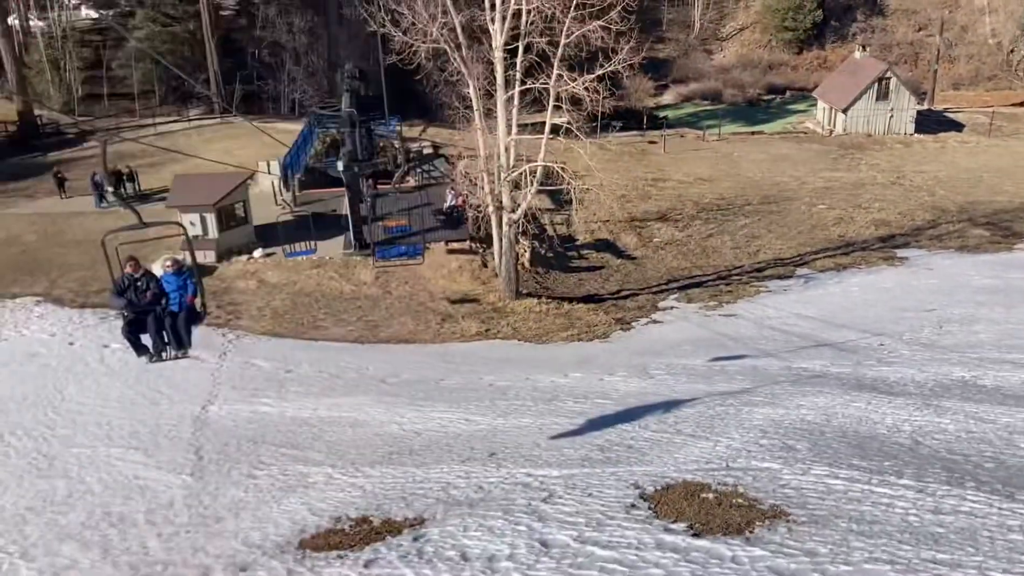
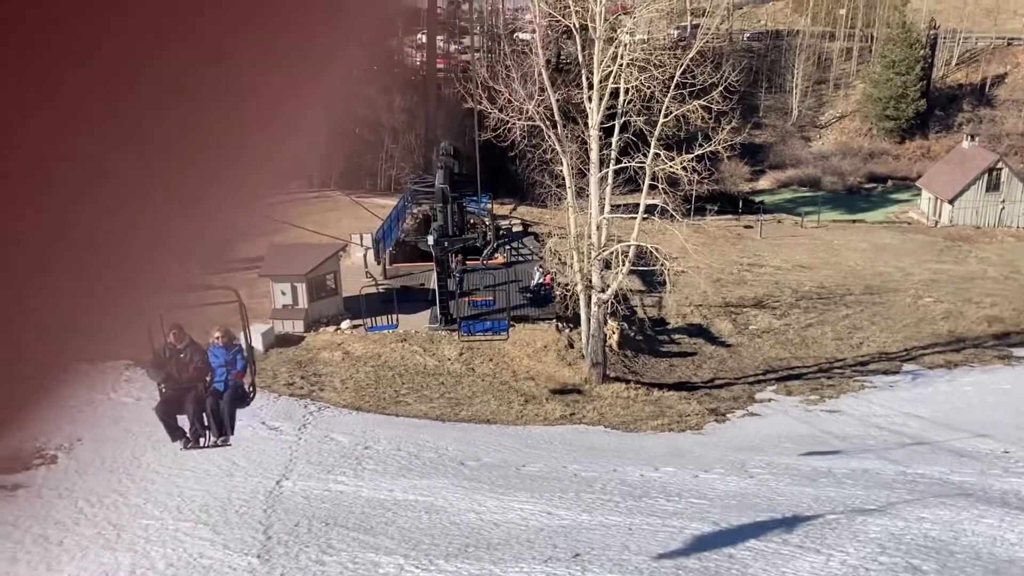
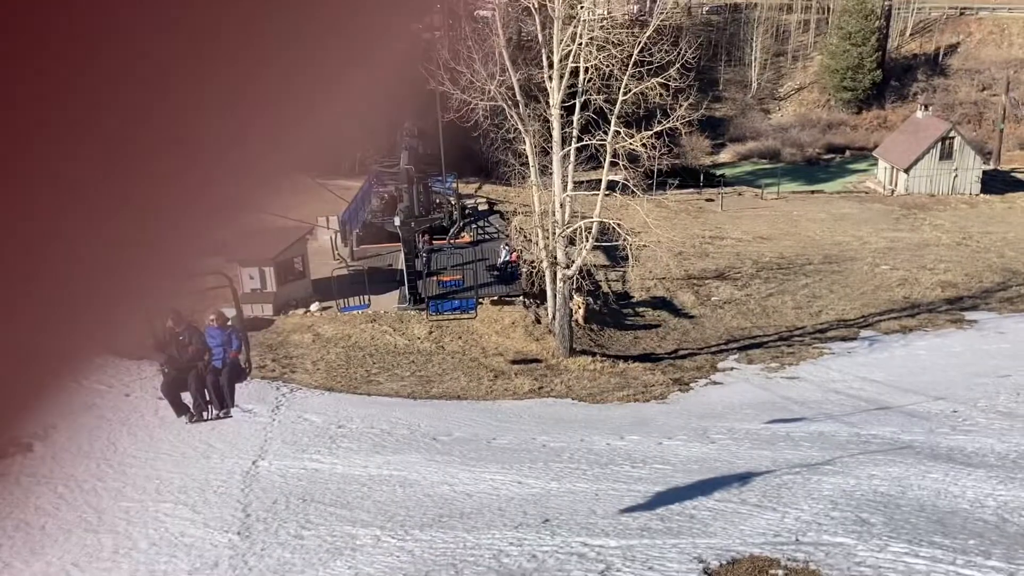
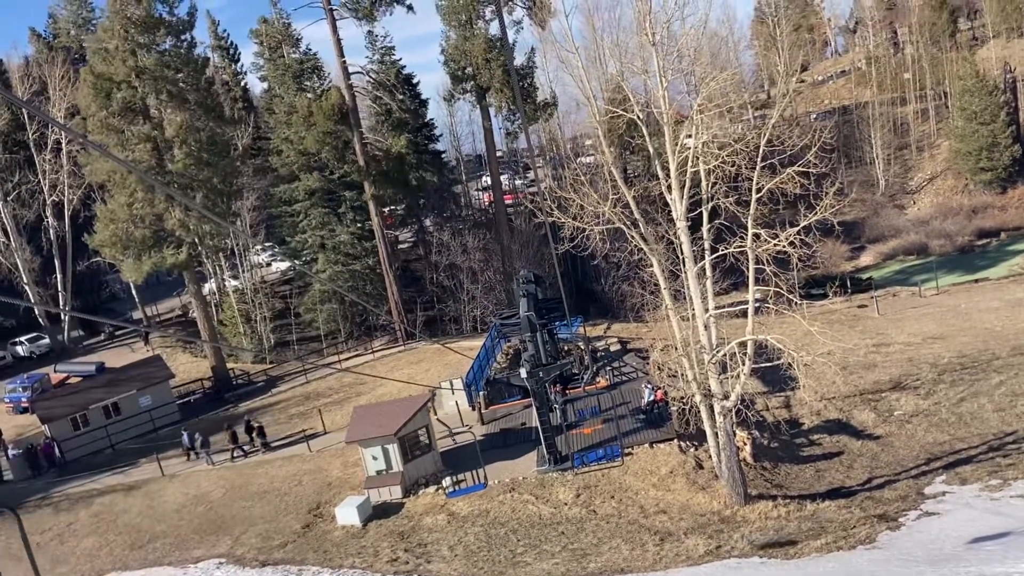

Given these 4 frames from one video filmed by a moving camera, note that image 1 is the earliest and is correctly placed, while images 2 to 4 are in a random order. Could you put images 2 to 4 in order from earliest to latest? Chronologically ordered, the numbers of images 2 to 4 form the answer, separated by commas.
3, 2, 4
